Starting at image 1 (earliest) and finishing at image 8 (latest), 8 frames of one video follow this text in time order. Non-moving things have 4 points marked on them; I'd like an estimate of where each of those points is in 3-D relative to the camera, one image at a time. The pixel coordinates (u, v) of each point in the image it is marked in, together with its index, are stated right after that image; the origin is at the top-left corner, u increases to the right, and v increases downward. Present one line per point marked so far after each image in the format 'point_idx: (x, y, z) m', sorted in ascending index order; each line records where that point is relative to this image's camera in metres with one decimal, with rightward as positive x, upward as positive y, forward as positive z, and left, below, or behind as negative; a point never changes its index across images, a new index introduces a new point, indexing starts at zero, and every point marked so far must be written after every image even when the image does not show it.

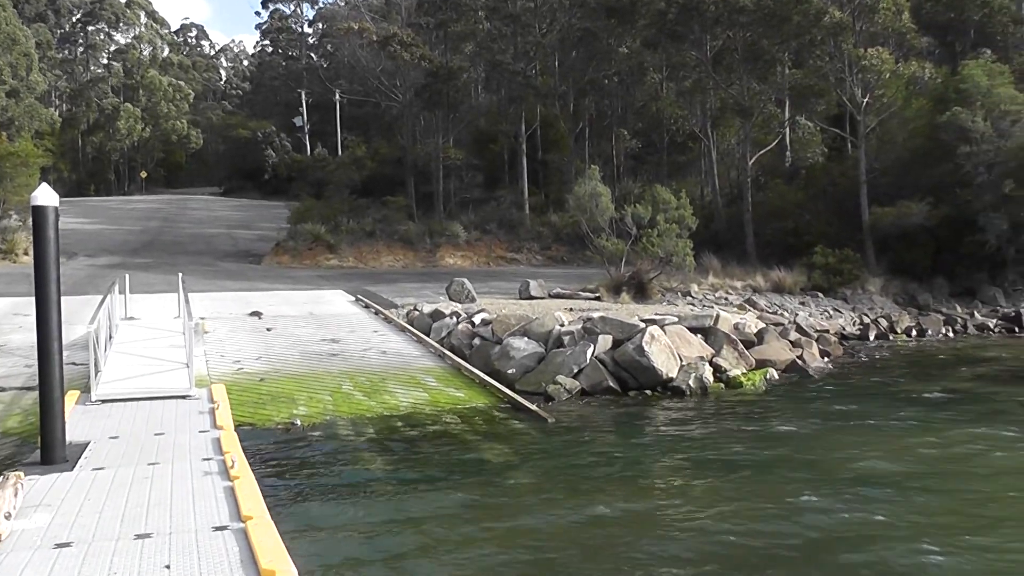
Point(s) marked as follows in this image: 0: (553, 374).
0: (+0.4, -1.0, +19.0) m
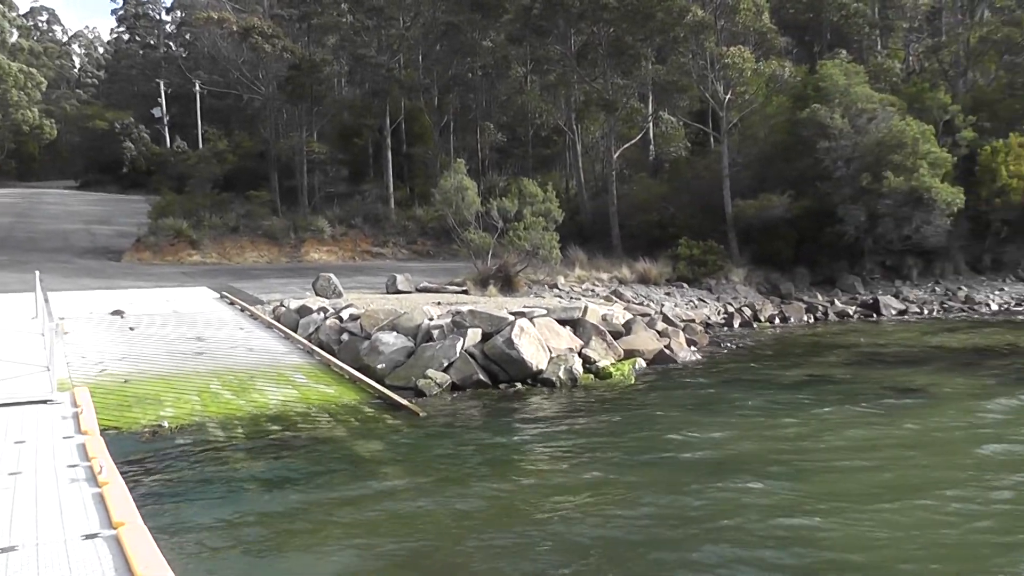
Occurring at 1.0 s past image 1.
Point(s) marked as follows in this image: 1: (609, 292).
0: (-1.1, -1.0, +18.9) m
1: (+1.2, -0.1, +19.4) m
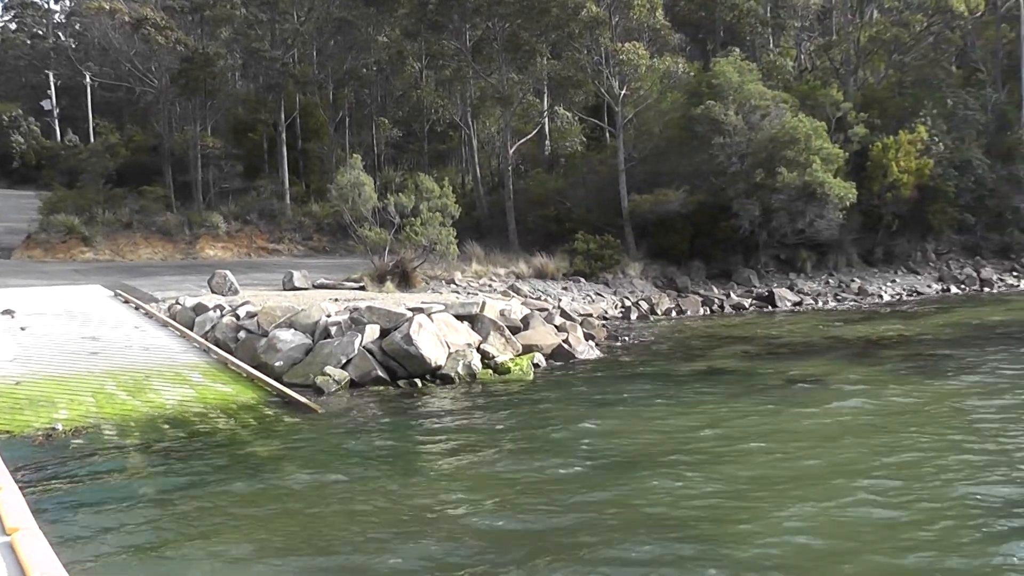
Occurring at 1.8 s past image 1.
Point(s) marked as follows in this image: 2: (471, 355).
0: (-2.3, -0.9, +18.6) m
1: (-0.1, 0.0, +19.4) m
2: (-0.5, -0.8, +19.2) m
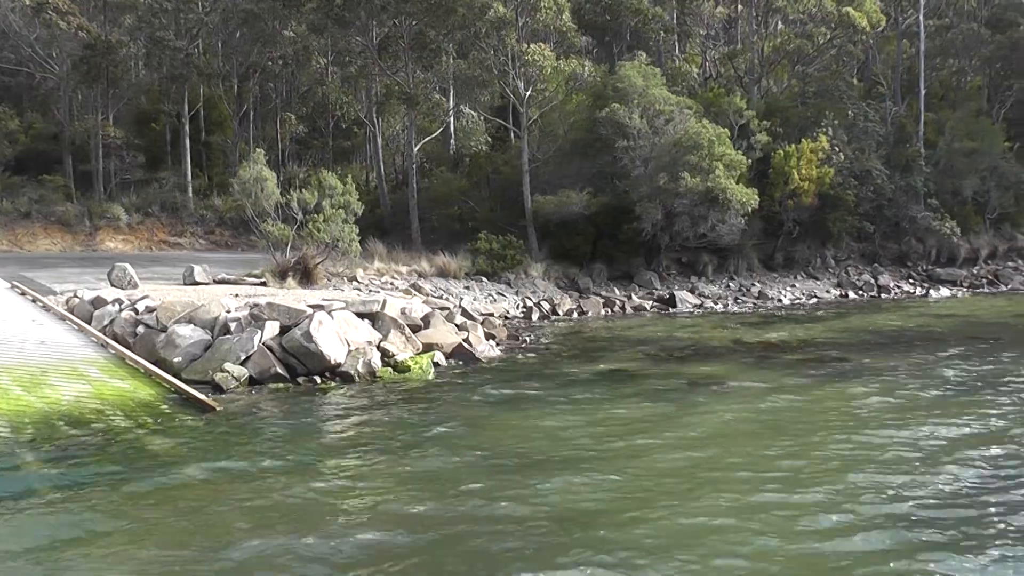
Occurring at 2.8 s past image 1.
0: (-3.4, -0.9, +18.3) m
1: (-1.3, 0.0, +19.3) m
2: (-1.7, -0.8, +19.1) m
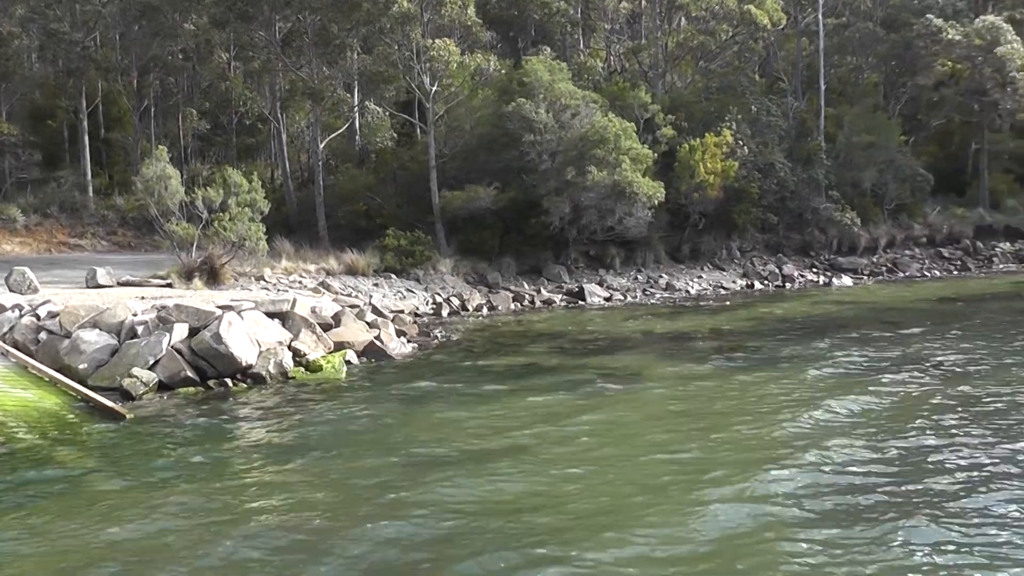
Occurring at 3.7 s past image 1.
0: (-4.3, -0.9, +17.9) m
1: (-2.4, +0.1, +19.2) m
2: (-2.7, -0.8, +18.8) m
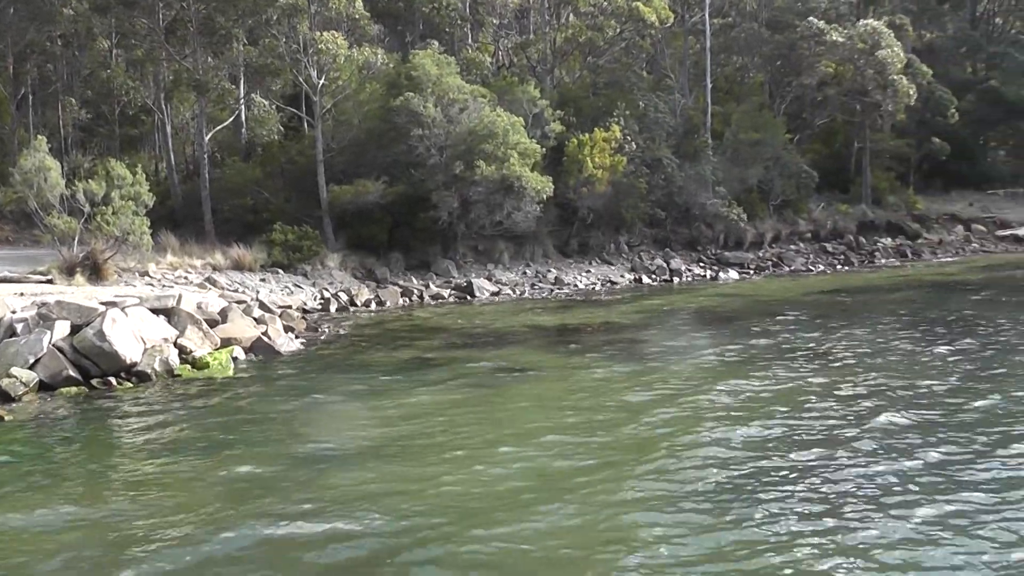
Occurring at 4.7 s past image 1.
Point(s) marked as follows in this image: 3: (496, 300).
0: (-5.4, -0.9, +17.2) m
1: (-3.7, +0.1, +18.7) m
2: (-4.0, -0.7, +18.4) m
3: (-0.2, -0.2, +19.2) m
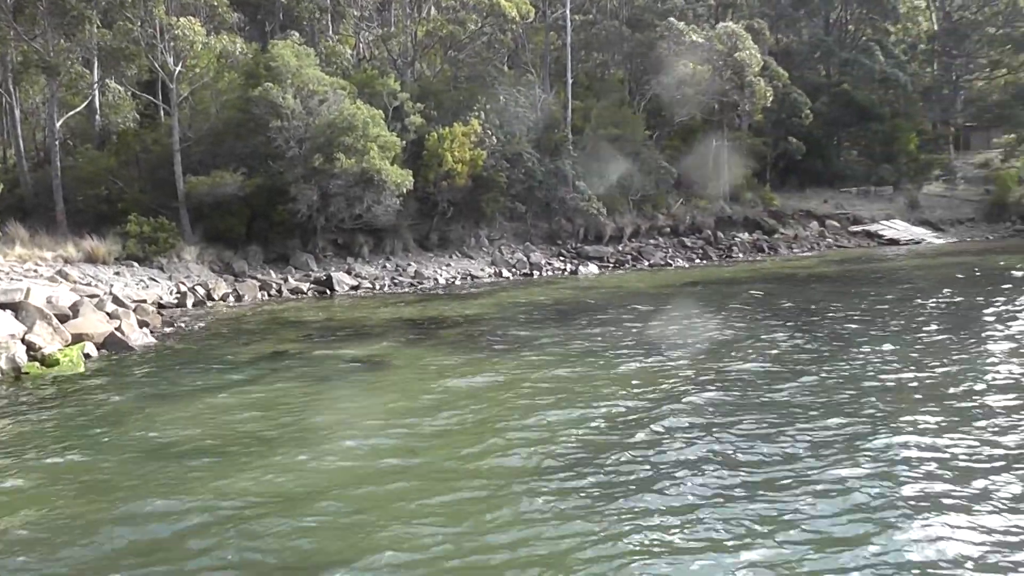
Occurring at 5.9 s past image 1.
0: (-6.6, -0.8, +16.0) m
1: (-5.2, +0.2, +17.9) m
2: (-5.4, -0.6, +17.4) m
3: (-1.9, -0.1, +19.0) m
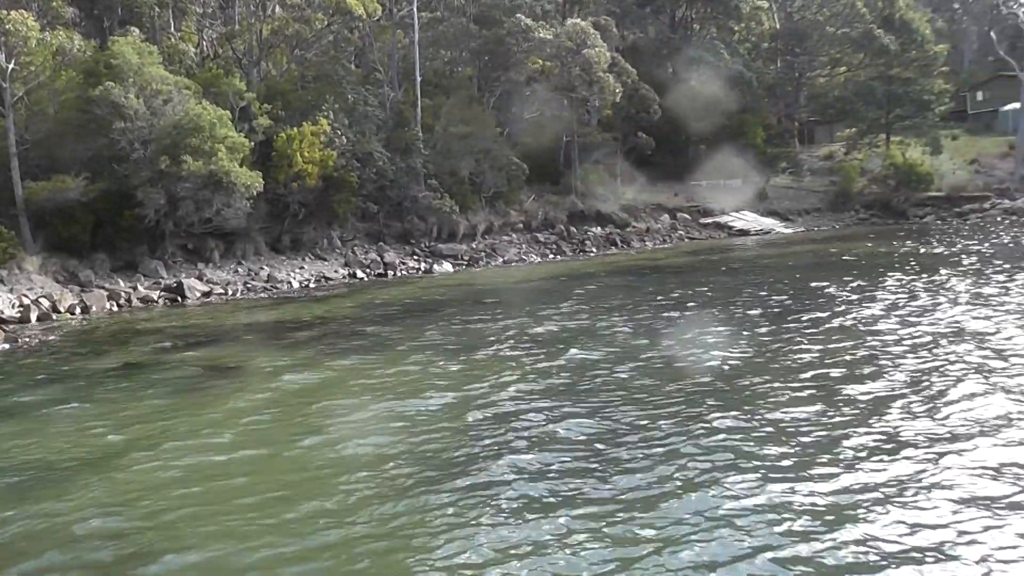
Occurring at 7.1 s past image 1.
0: (-7.5, -1.0, +14.4) m
1: (-6.5, 0.0, +16.5) m
2: (-6.7, -0.8, +16.0) m
3: (-3.6, -0.2, +18.3) m
